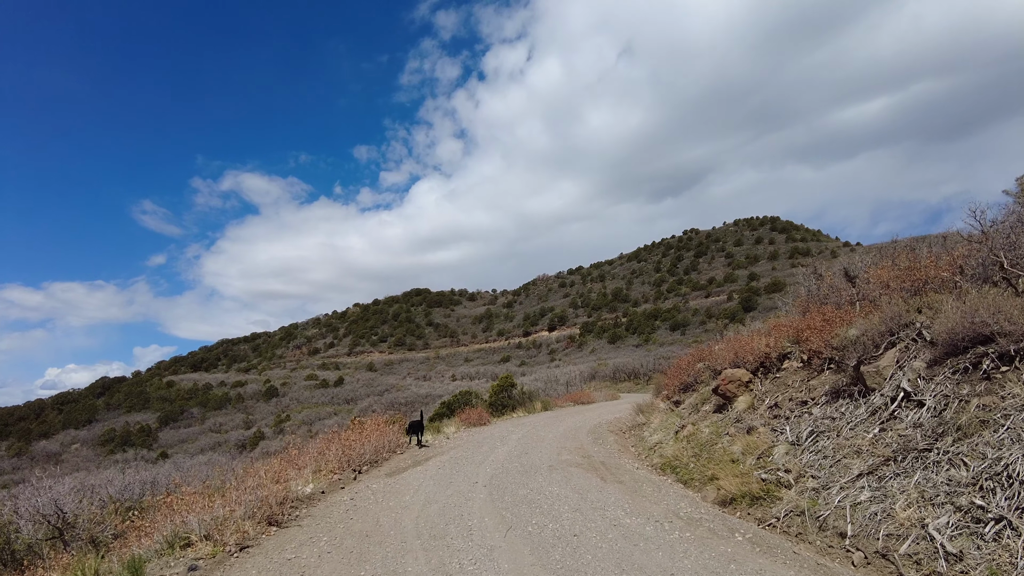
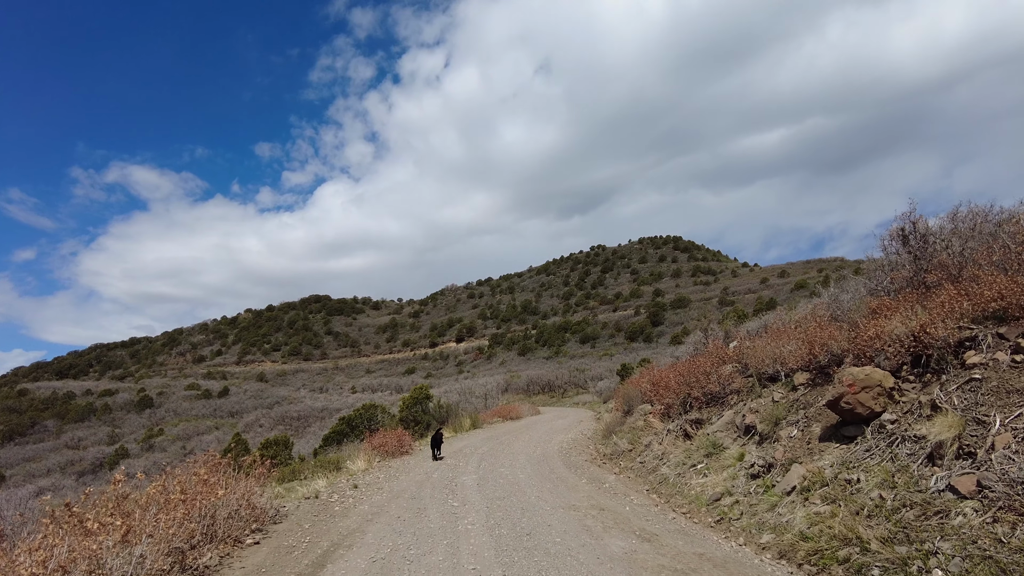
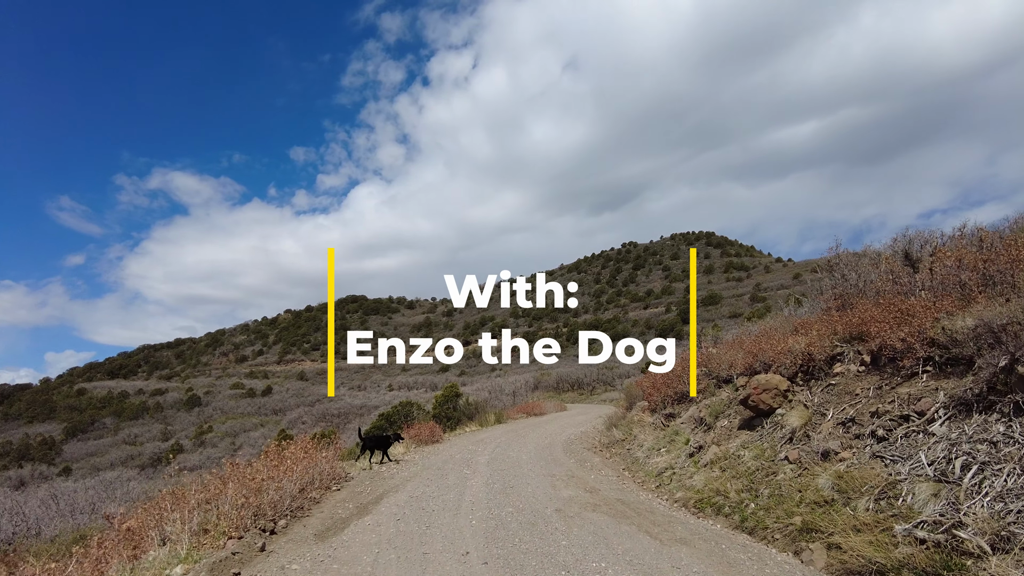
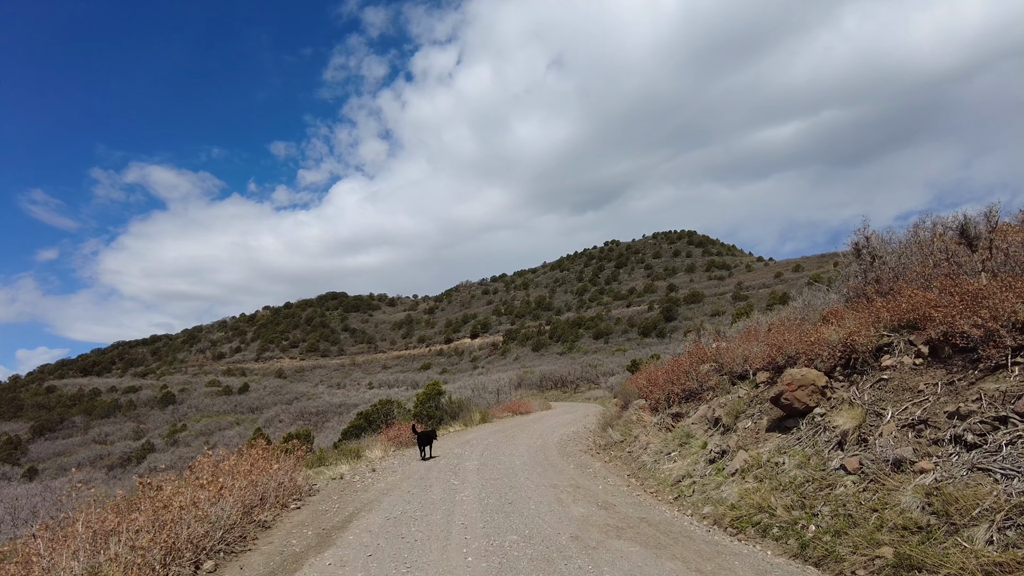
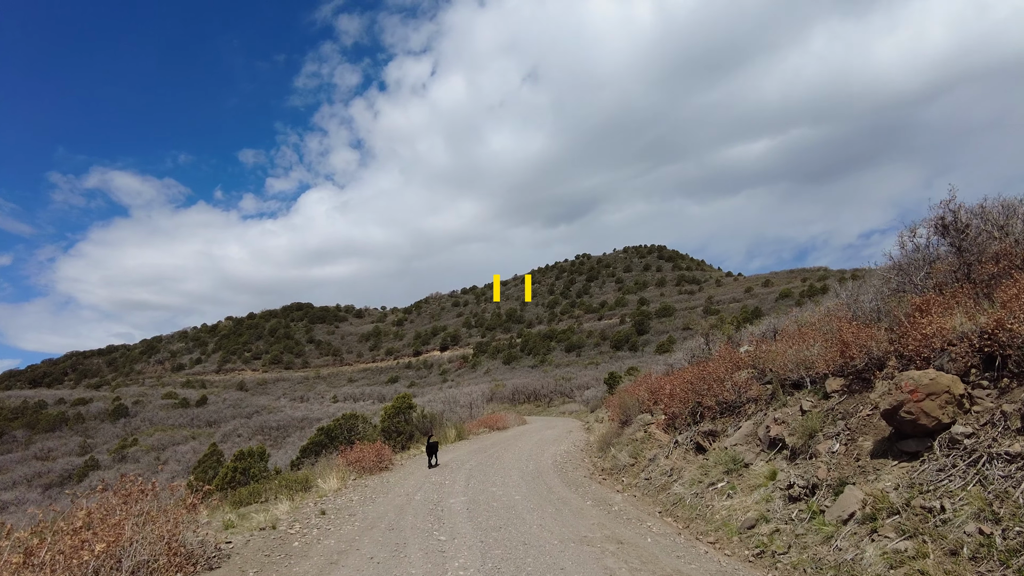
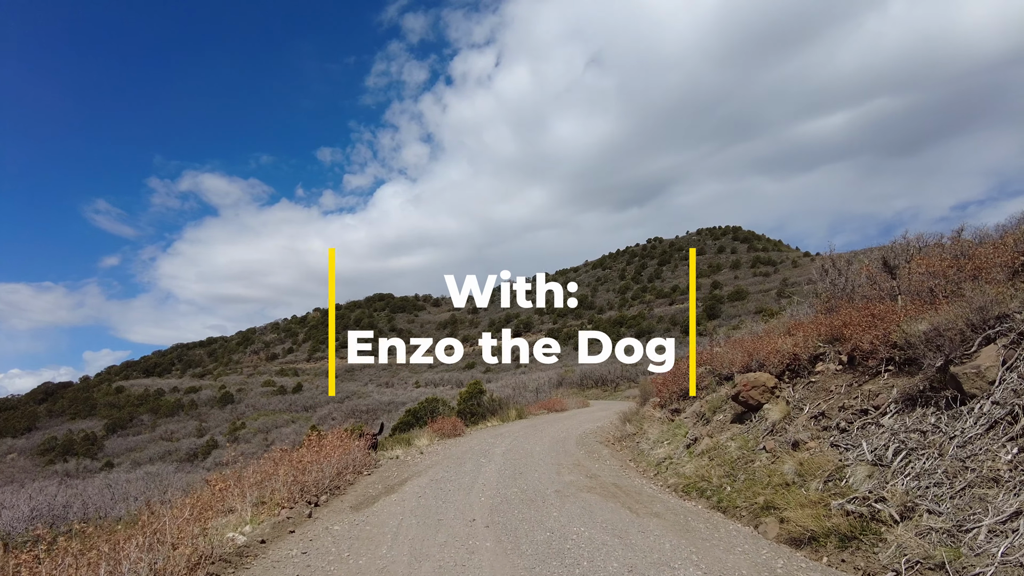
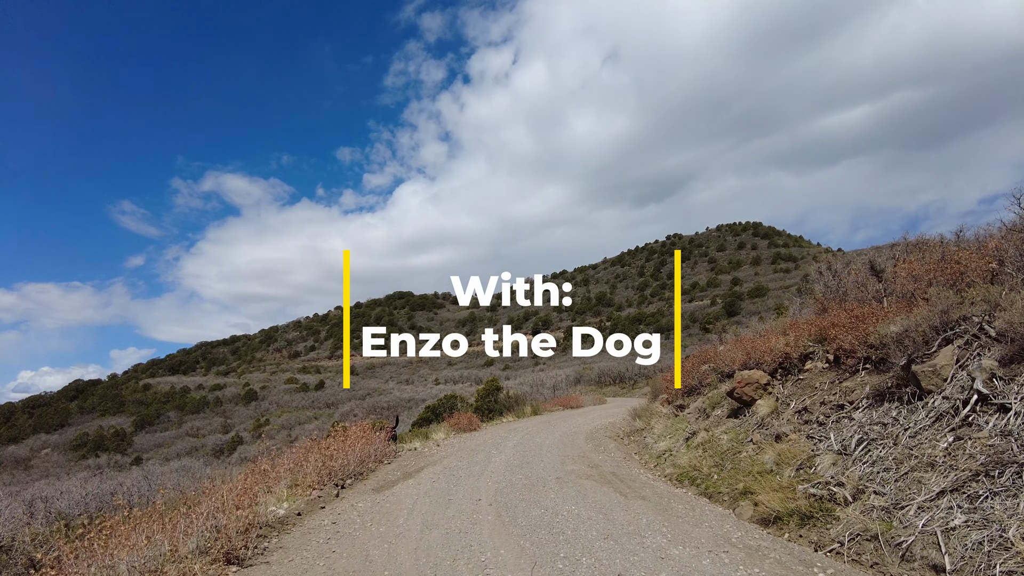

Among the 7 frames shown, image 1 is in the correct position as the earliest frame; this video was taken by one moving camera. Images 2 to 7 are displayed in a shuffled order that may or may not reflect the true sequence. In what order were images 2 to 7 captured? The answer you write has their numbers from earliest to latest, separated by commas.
7, 6, 3, 4, 2, 5
